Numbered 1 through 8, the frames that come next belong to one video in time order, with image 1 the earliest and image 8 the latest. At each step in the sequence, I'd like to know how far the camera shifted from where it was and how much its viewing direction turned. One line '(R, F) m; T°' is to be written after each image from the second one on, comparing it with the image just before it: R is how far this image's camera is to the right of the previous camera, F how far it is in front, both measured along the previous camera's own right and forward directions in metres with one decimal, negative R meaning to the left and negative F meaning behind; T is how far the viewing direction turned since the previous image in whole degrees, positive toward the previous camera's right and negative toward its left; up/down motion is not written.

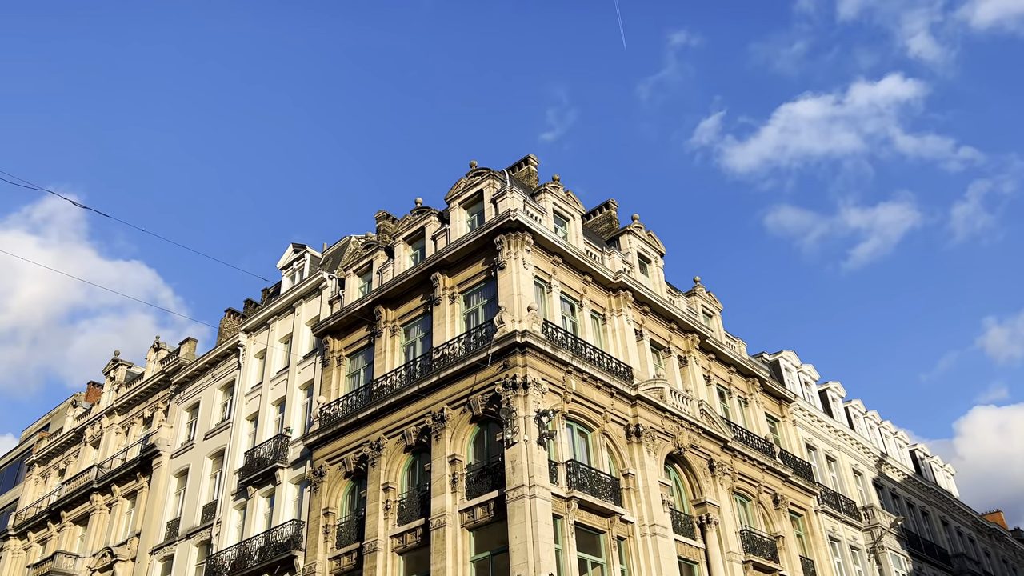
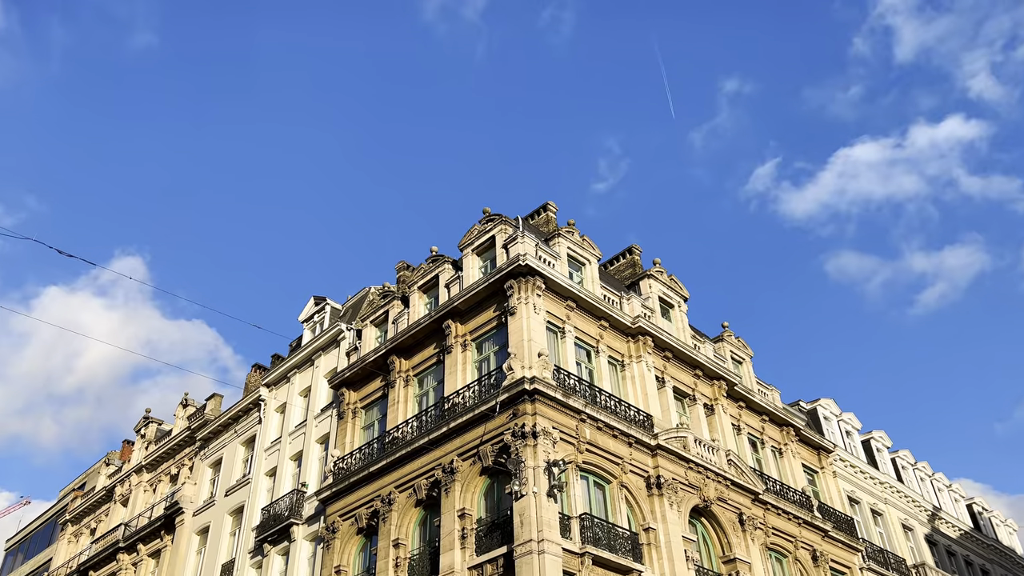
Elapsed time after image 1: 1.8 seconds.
(+1.1, +0.6) m; -3°
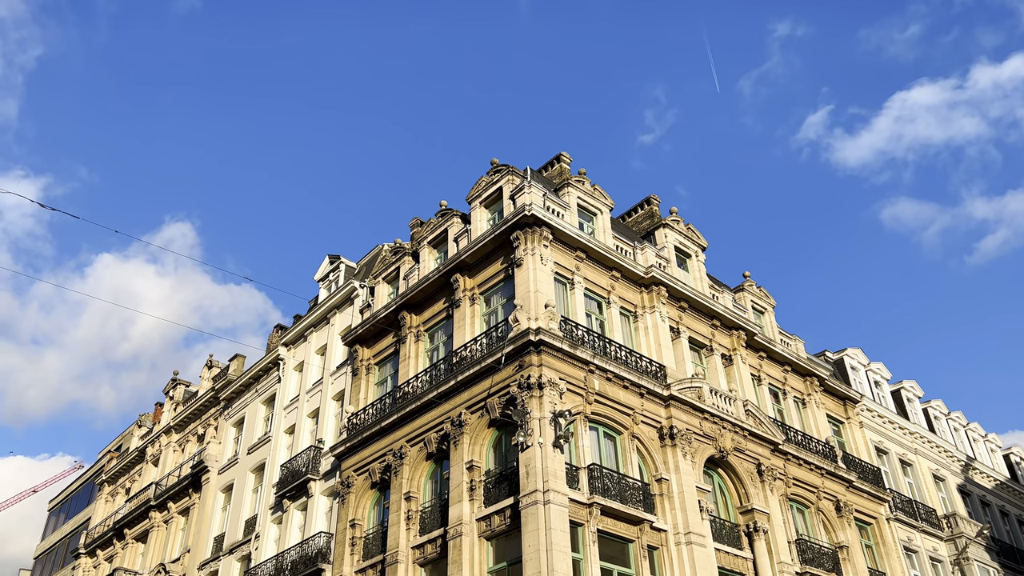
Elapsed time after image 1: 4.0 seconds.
(+0.9, +0.5) m; -2°
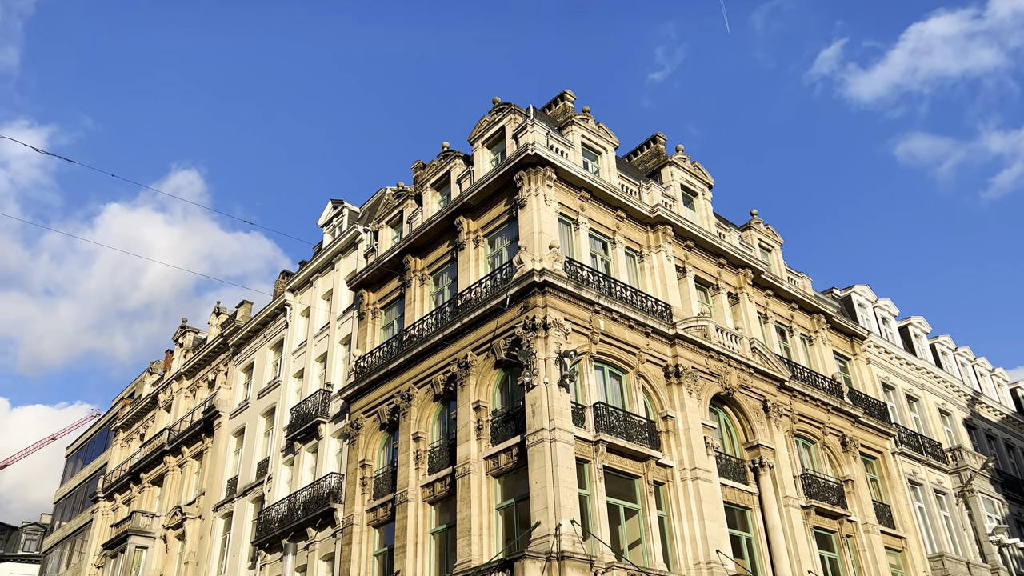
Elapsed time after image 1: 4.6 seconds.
(+0.1, +0.1) m; -1°
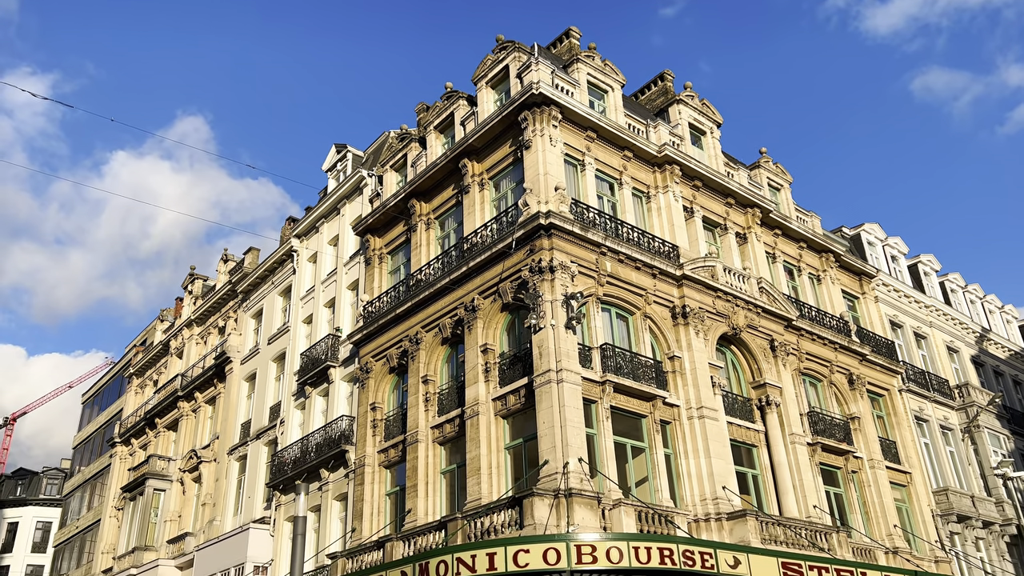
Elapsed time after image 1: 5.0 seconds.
(+0.1, +0.1) m; -1°
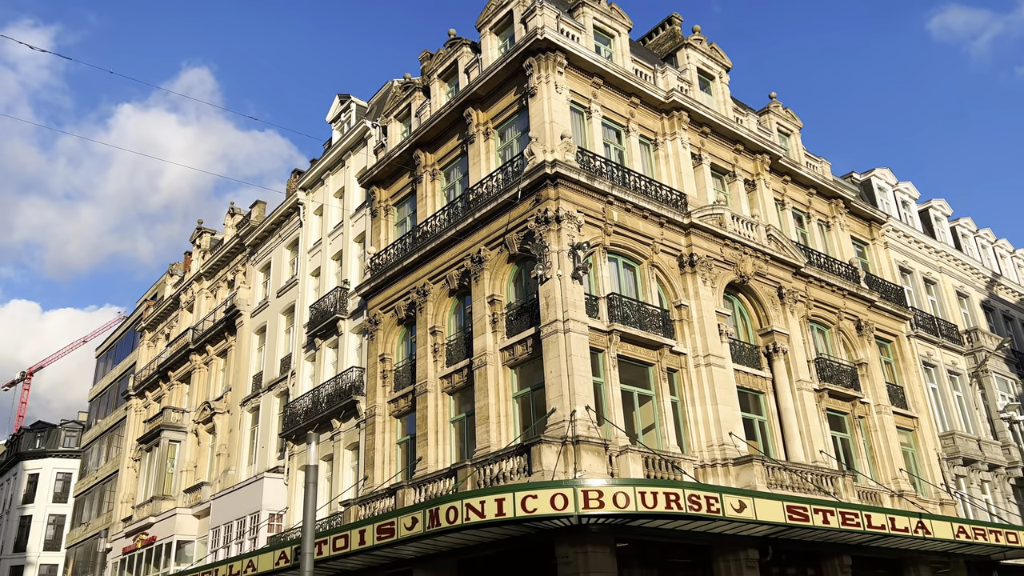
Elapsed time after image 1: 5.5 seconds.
(+0.1, 0.0) m; -1°
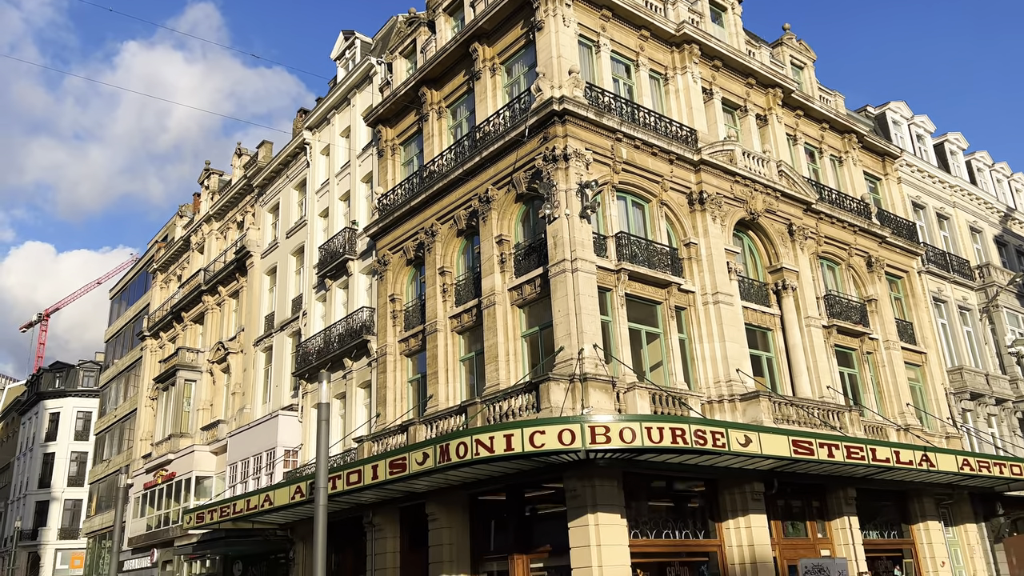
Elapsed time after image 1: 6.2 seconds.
(+0.1, 0.0) m; -1°
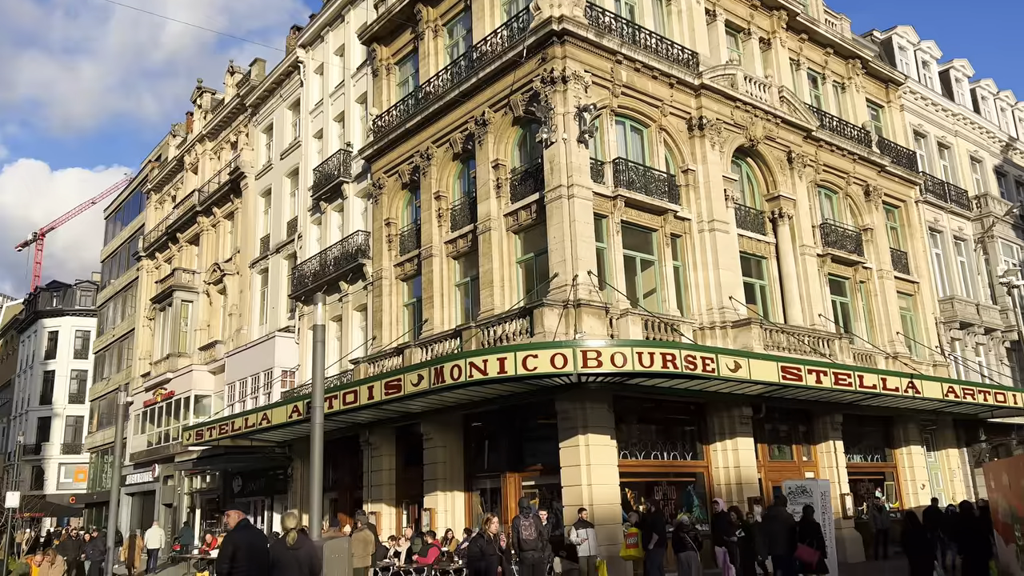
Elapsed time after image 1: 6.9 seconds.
(0.0, 0.0) m; 0°
